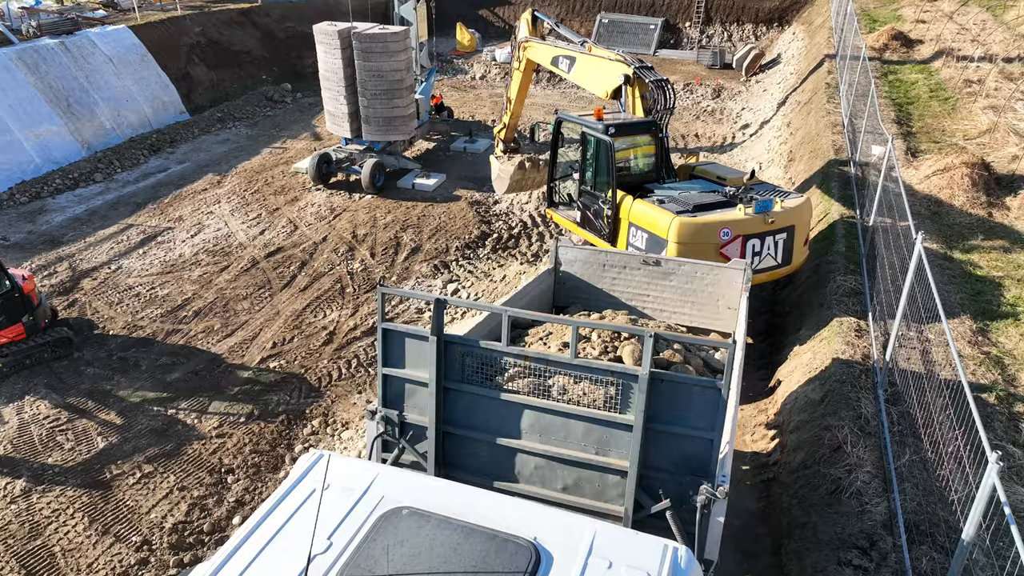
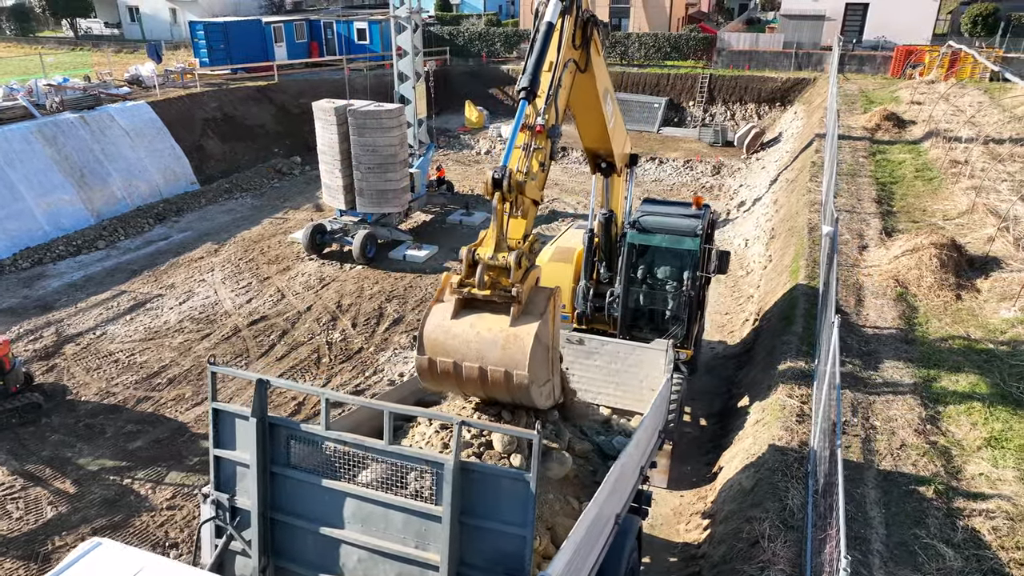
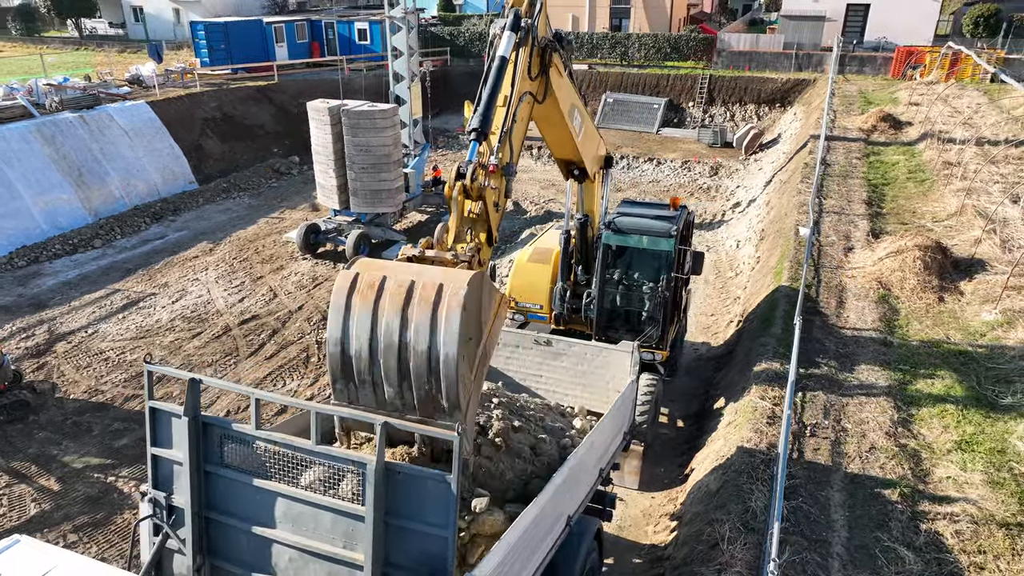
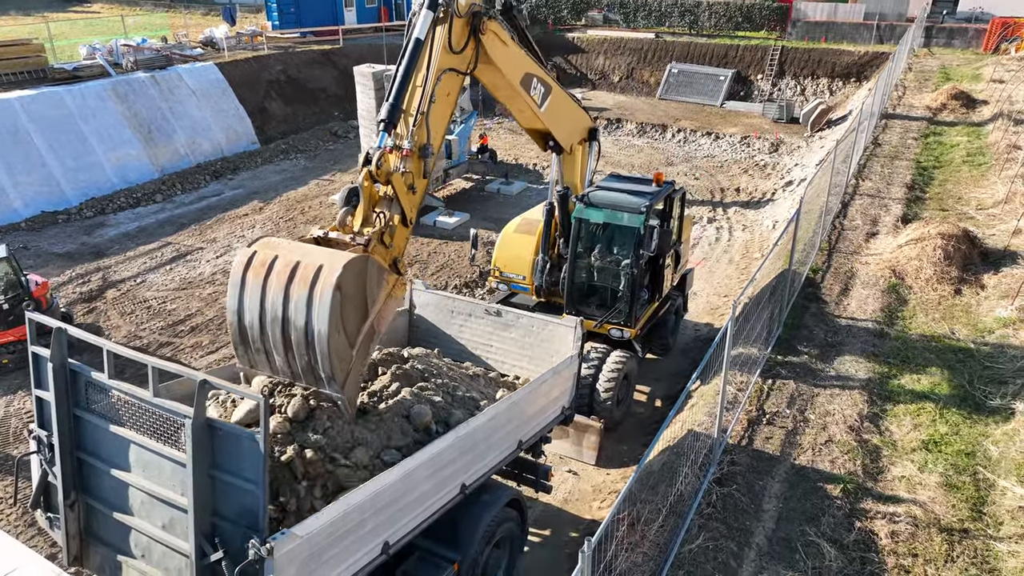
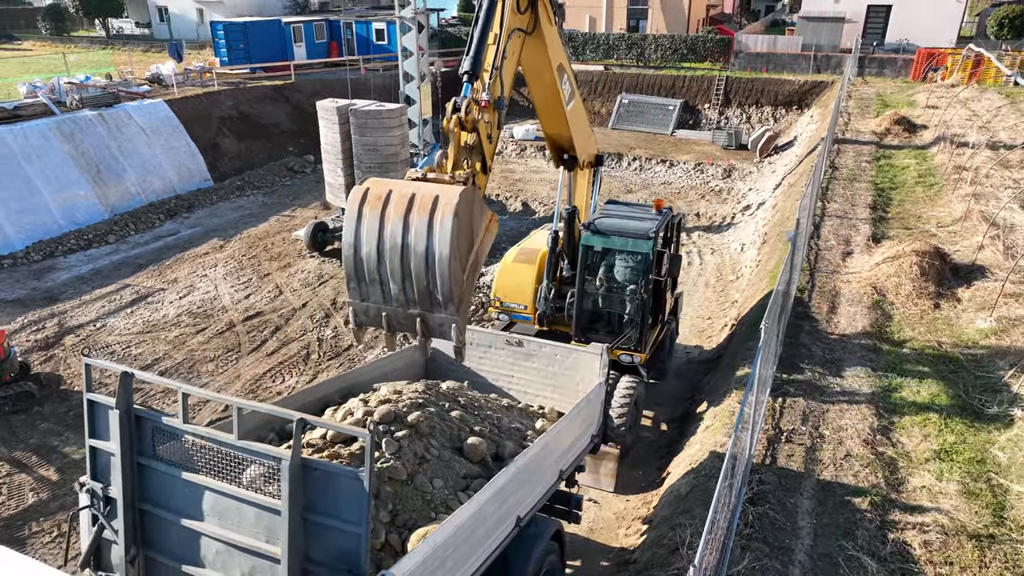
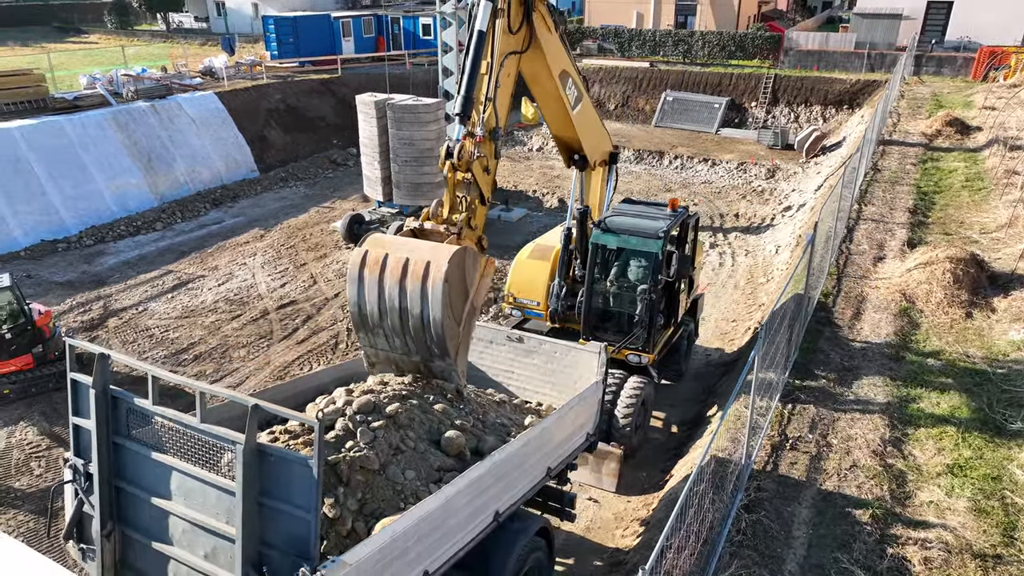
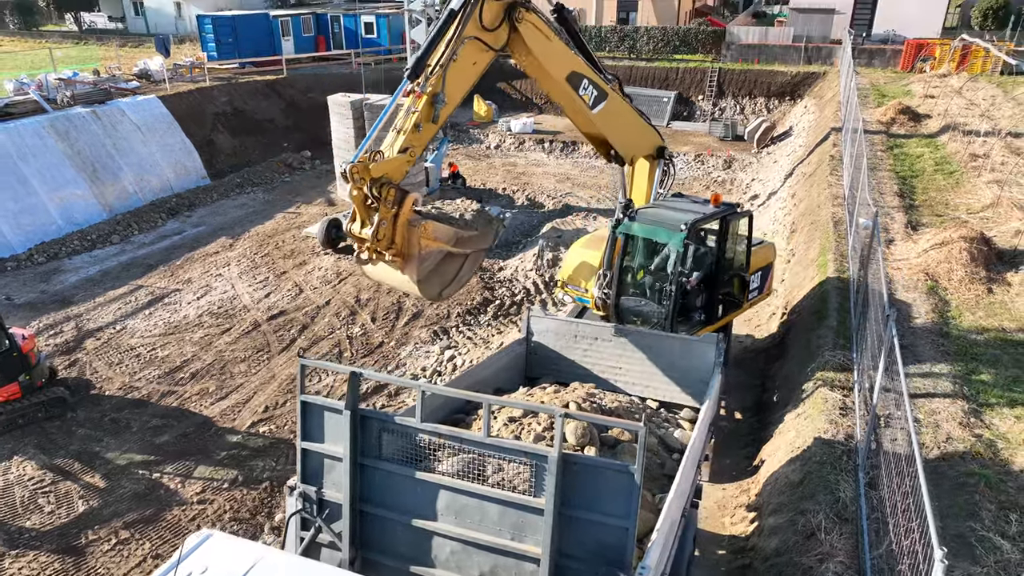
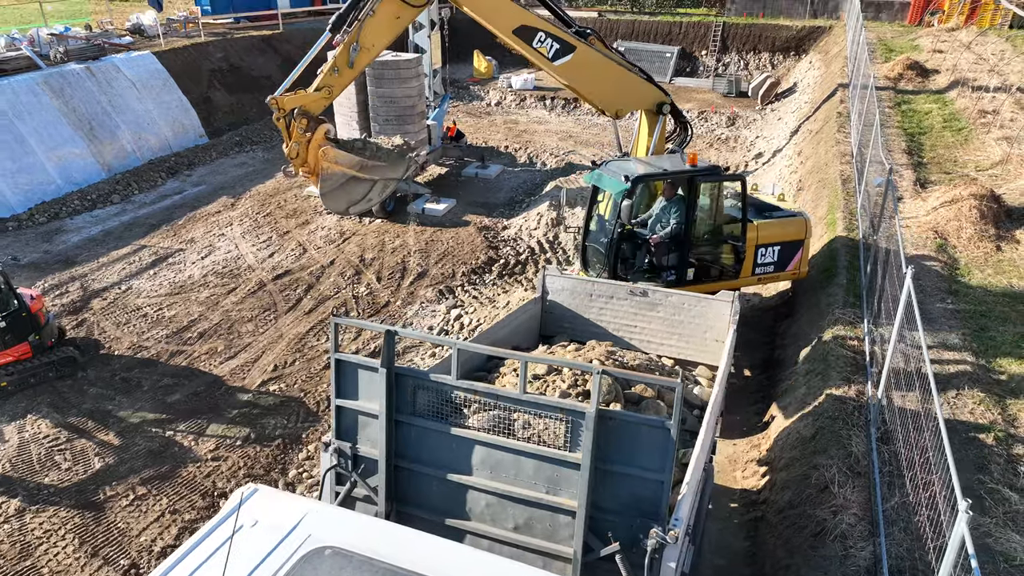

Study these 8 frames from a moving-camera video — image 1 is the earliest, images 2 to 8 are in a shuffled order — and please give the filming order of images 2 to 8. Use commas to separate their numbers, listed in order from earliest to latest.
8, 7, 2, 3, 5, 6, 4
